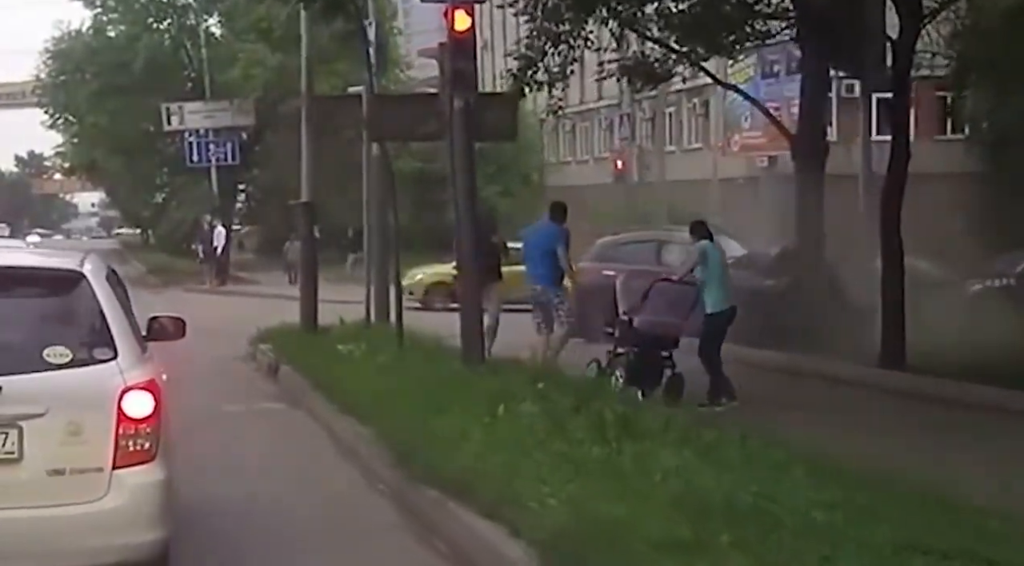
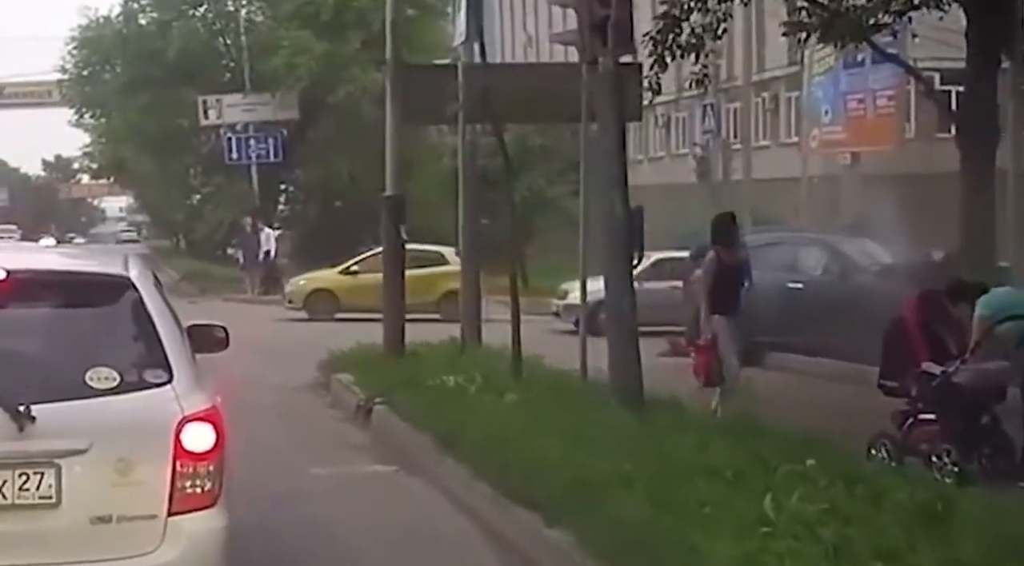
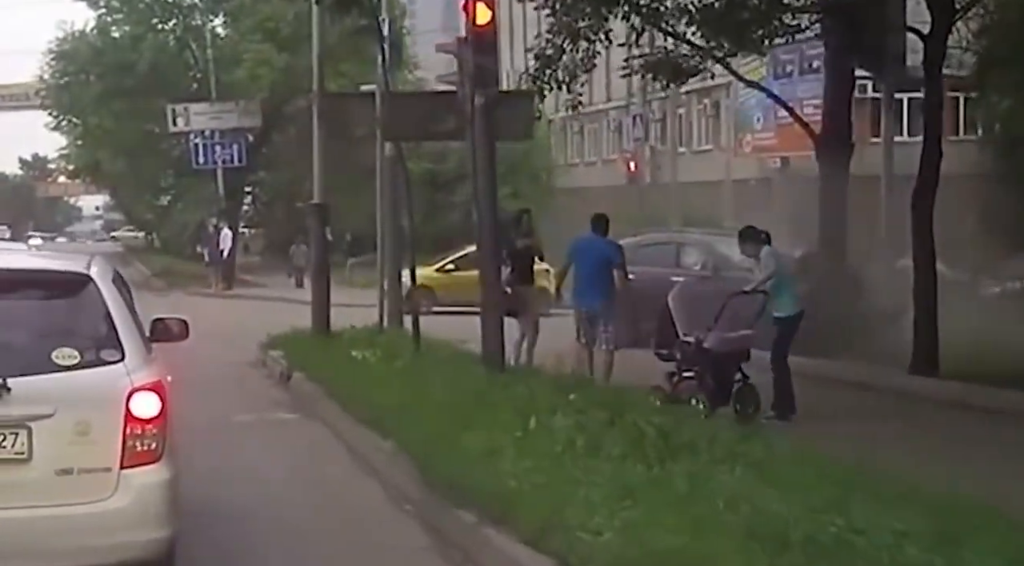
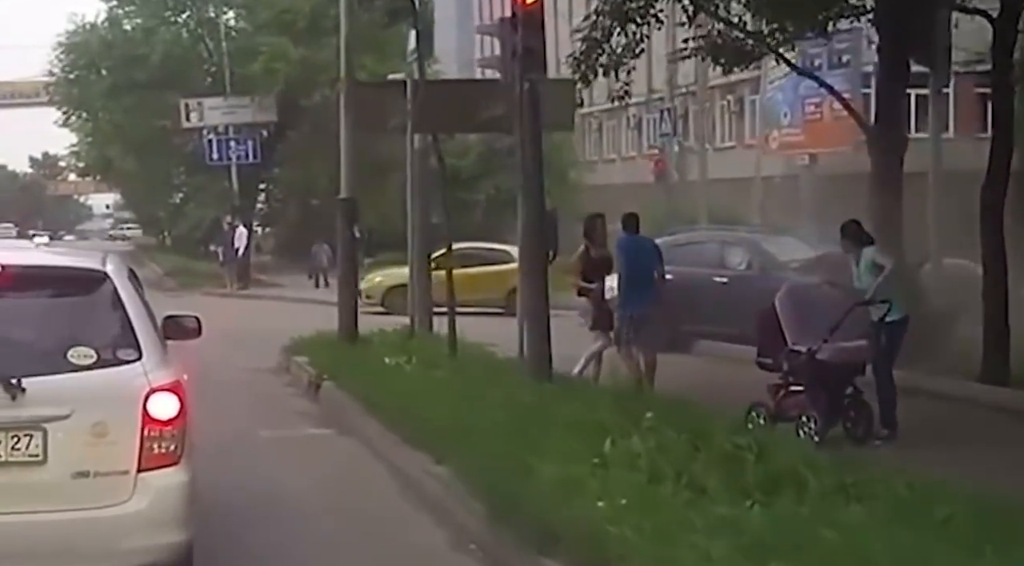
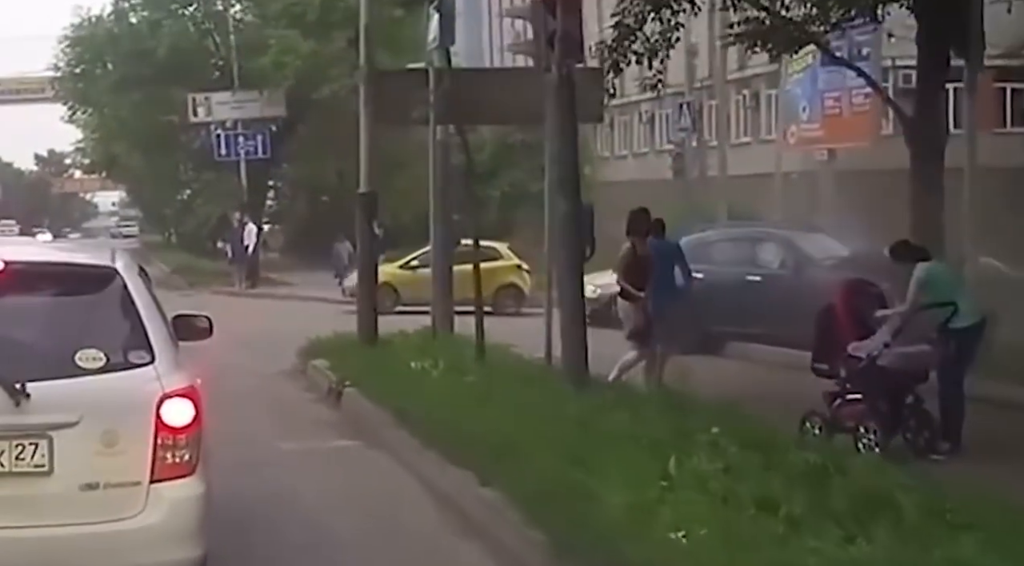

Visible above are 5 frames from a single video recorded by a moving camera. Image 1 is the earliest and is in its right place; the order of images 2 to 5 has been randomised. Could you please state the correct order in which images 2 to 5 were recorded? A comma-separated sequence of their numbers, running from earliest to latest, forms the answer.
3, 4, 5, 2
